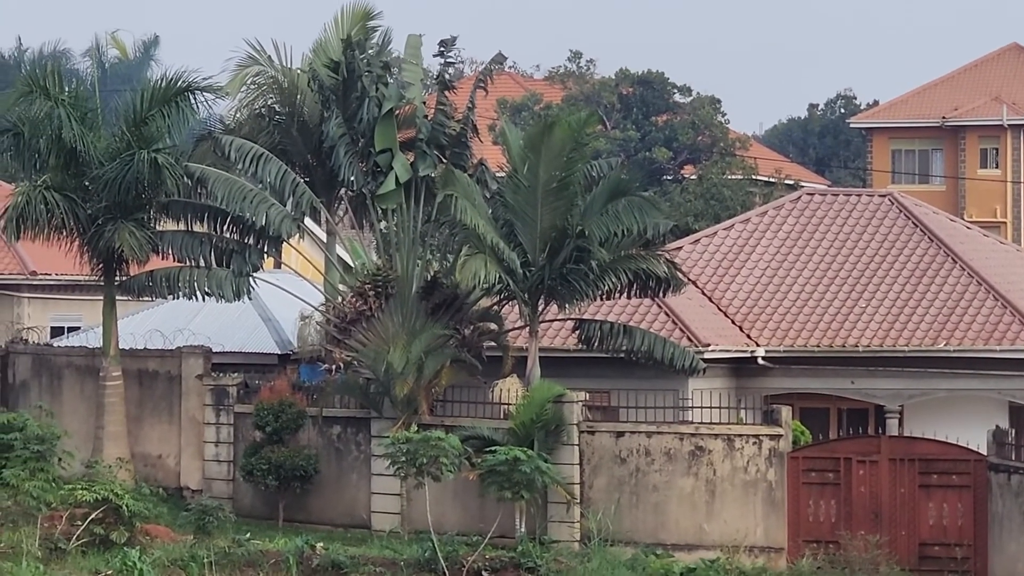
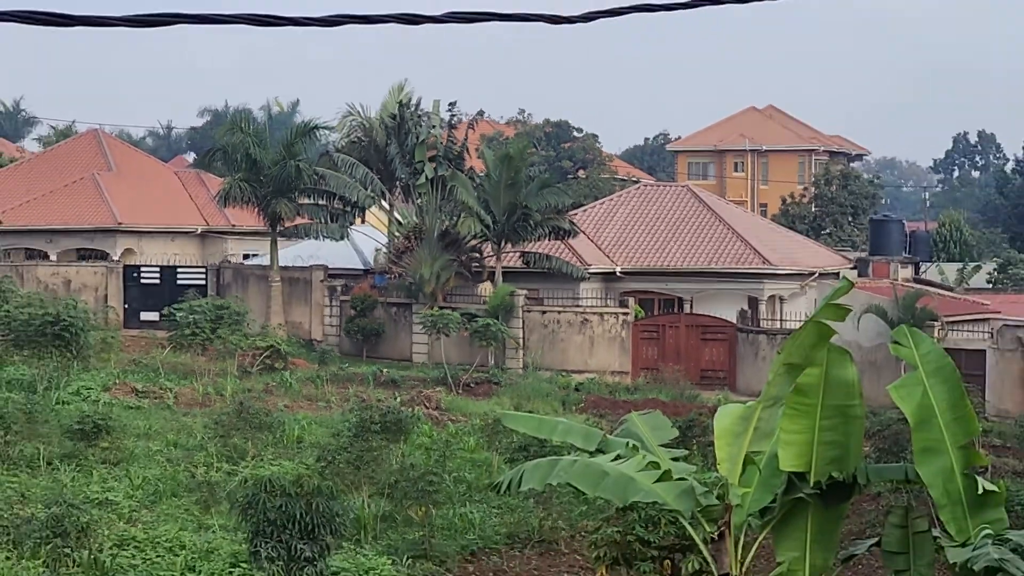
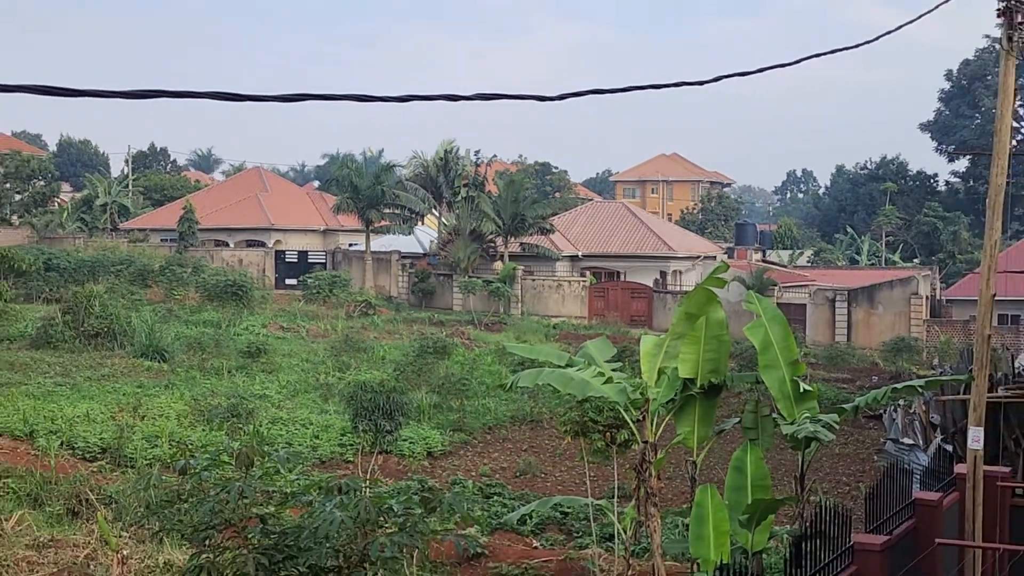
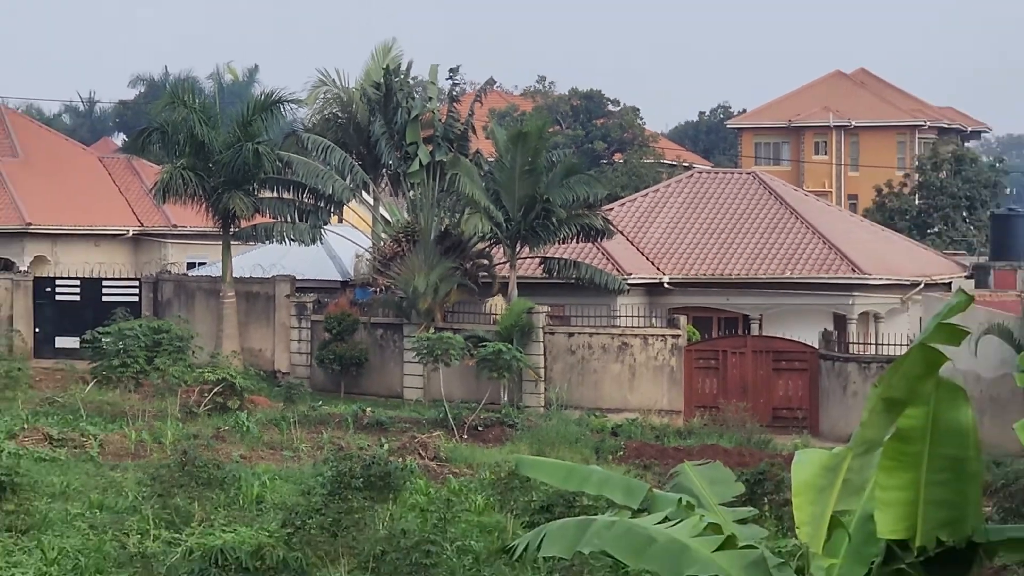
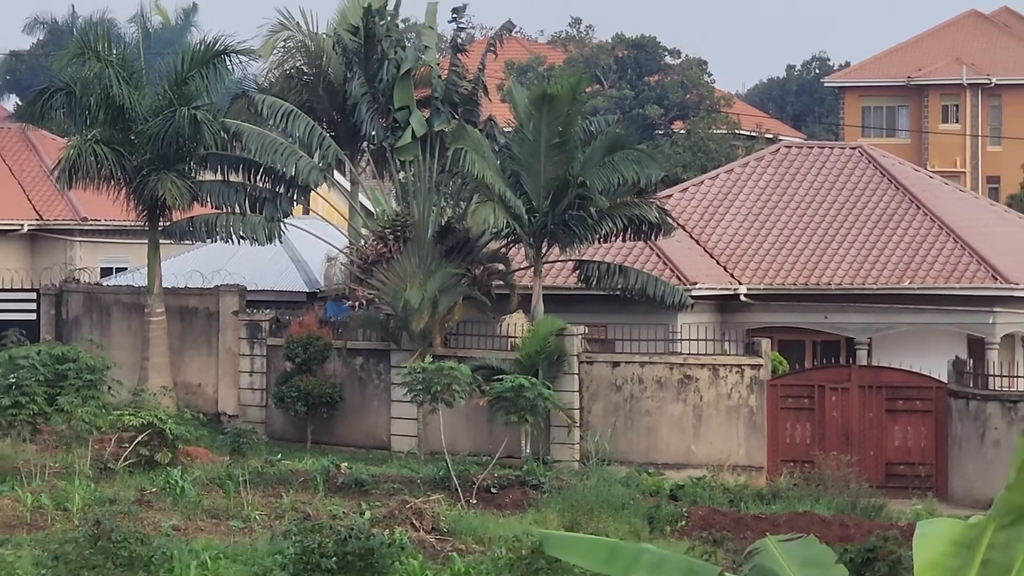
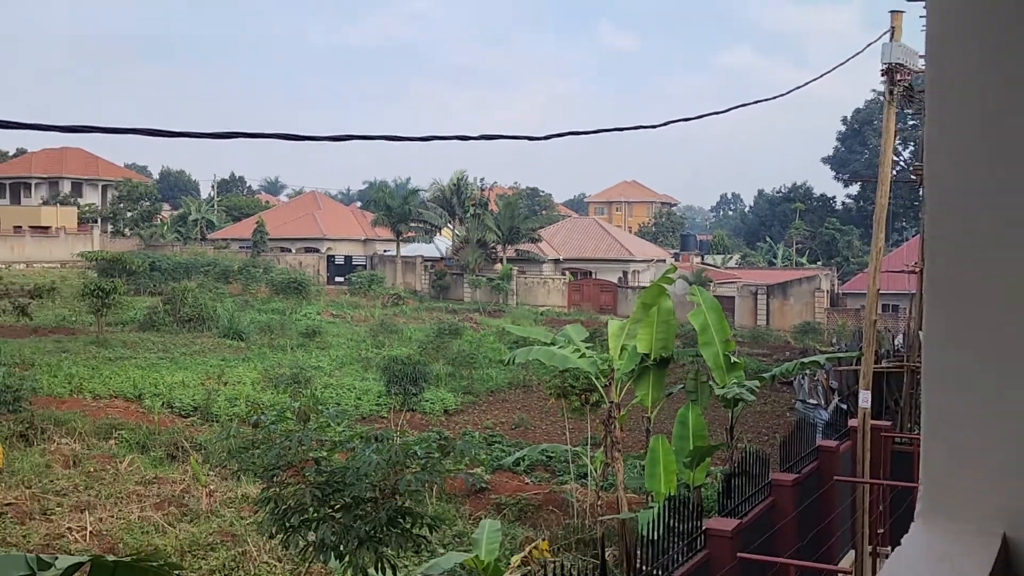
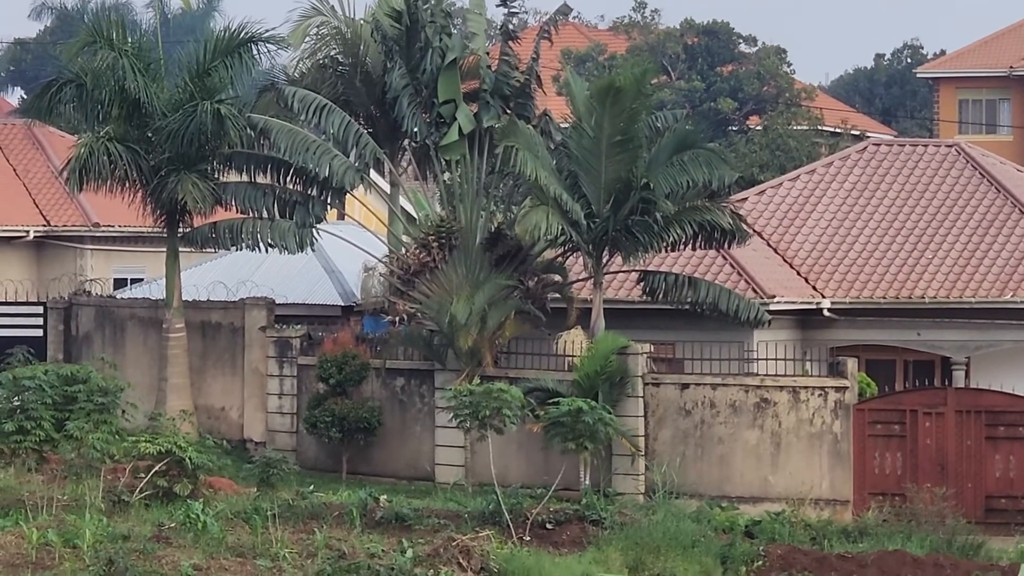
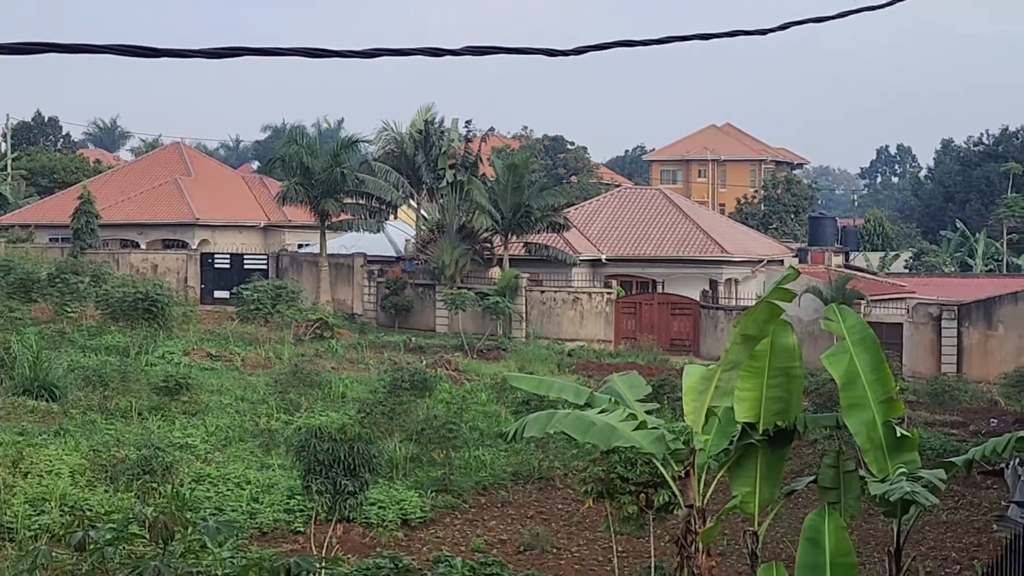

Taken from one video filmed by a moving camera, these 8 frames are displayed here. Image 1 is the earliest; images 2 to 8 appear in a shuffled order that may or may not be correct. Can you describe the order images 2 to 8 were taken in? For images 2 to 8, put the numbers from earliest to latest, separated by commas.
7, 5, 4, 2, 8, 3, 6
